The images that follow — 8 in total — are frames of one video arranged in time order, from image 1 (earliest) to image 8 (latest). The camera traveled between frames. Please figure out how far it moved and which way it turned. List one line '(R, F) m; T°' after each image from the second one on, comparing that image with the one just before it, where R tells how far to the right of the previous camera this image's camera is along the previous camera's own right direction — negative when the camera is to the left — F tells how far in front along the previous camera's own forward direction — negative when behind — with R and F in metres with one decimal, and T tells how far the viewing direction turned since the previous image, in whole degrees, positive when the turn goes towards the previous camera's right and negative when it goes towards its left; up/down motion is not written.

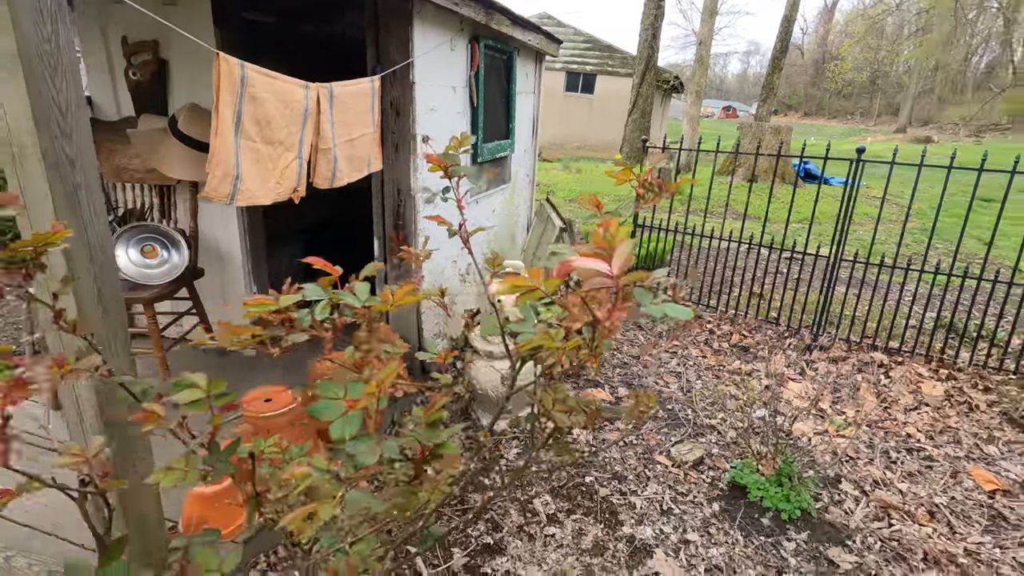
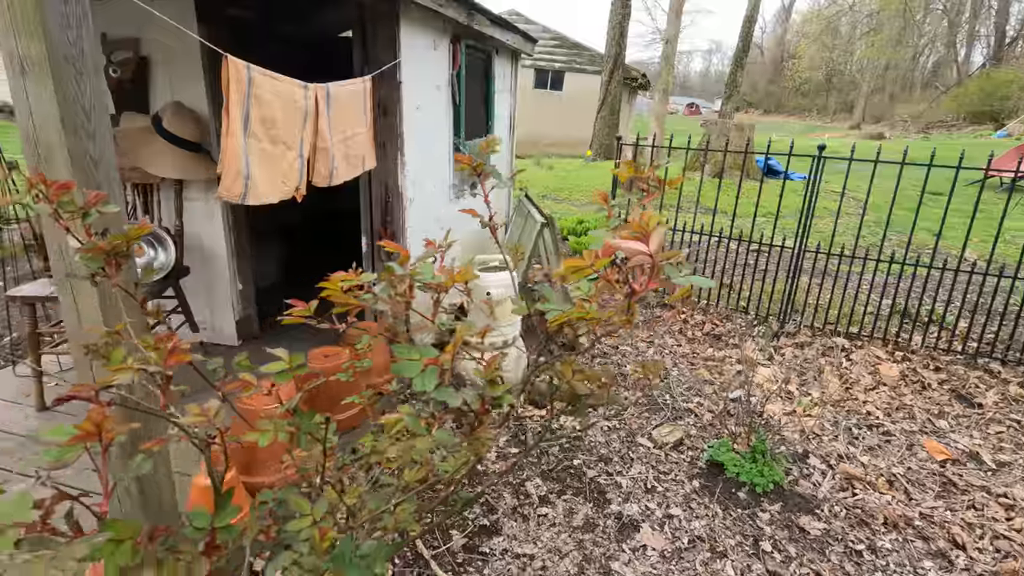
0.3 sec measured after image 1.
(-0.1, -0.1) m; +3°
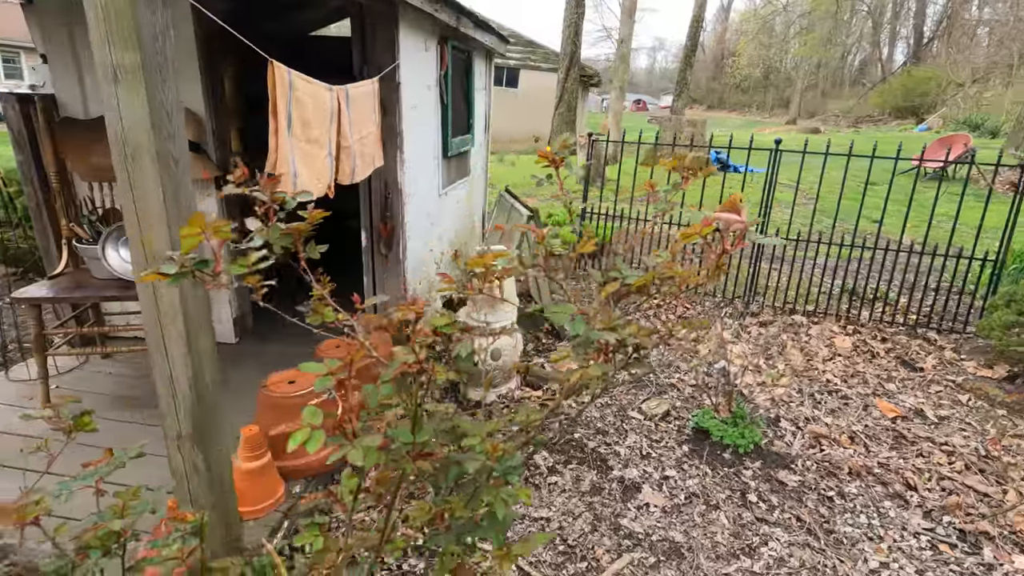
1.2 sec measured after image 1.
(-0.3, -0.2) m; +5°
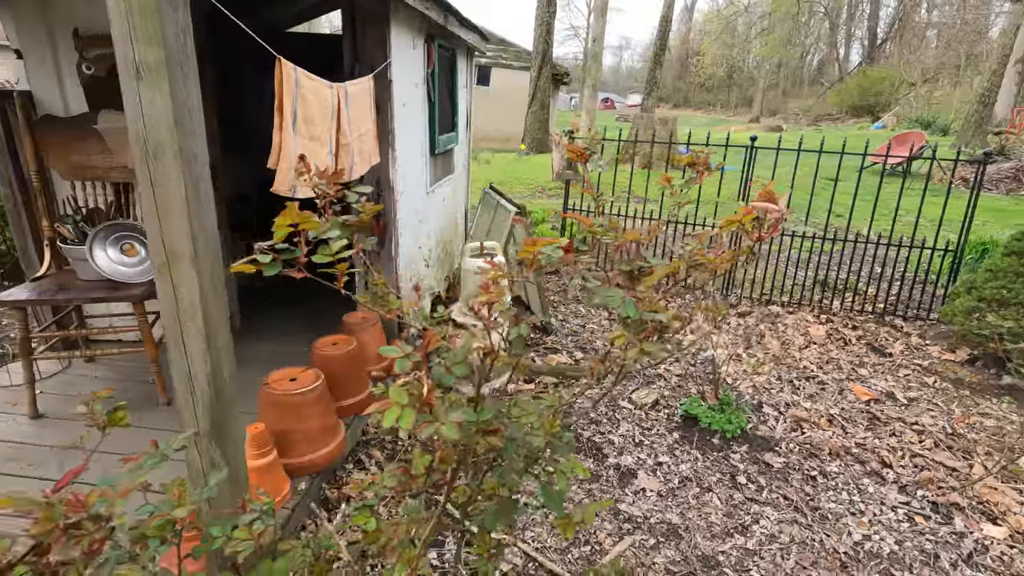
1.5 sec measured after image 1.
(-0.1, -0.1) m; +3°
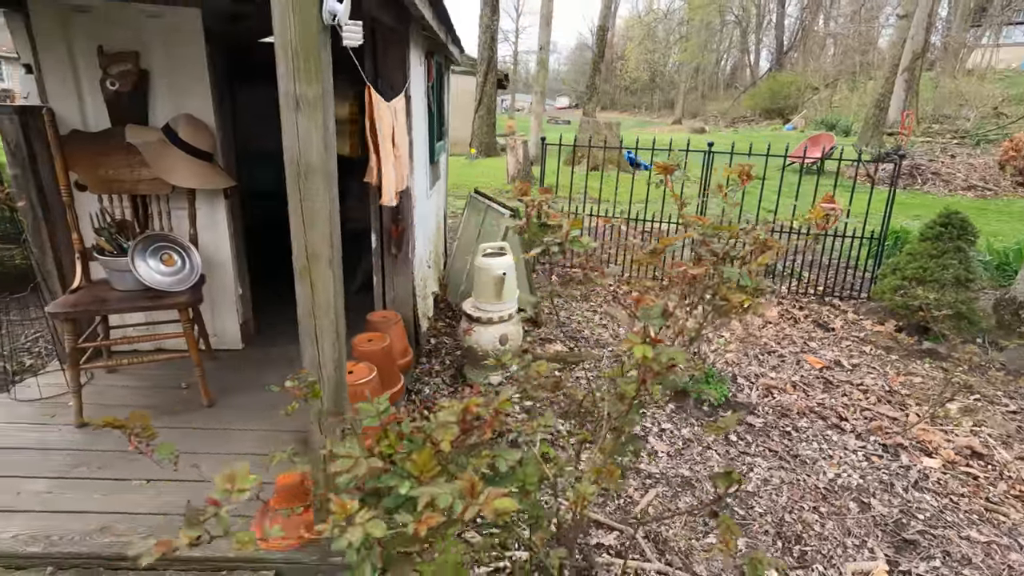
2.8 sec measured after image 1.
(-0.5, -0.3) m; +7°
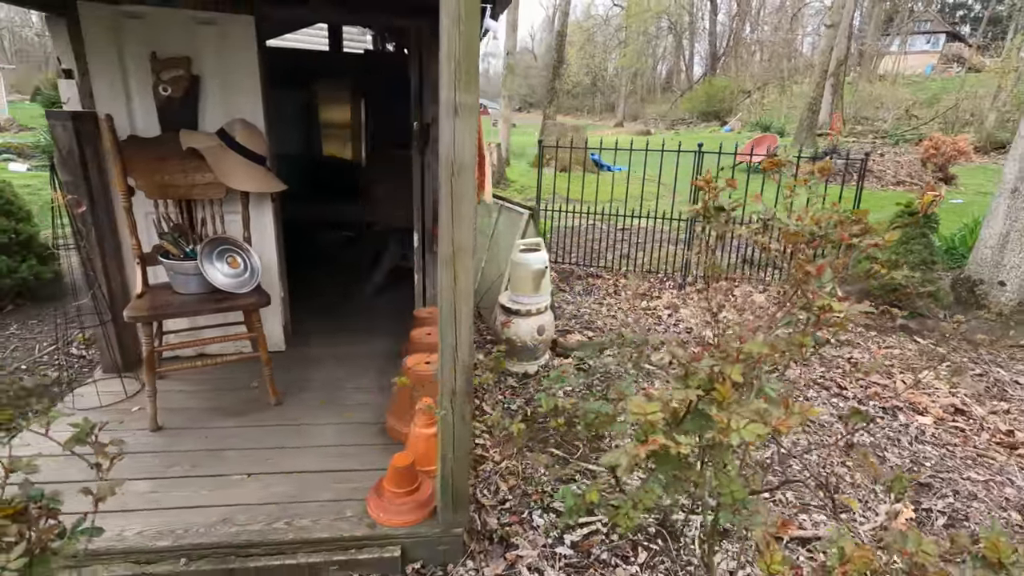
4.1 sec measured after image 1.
(-0.6, -0.2) m; +6°
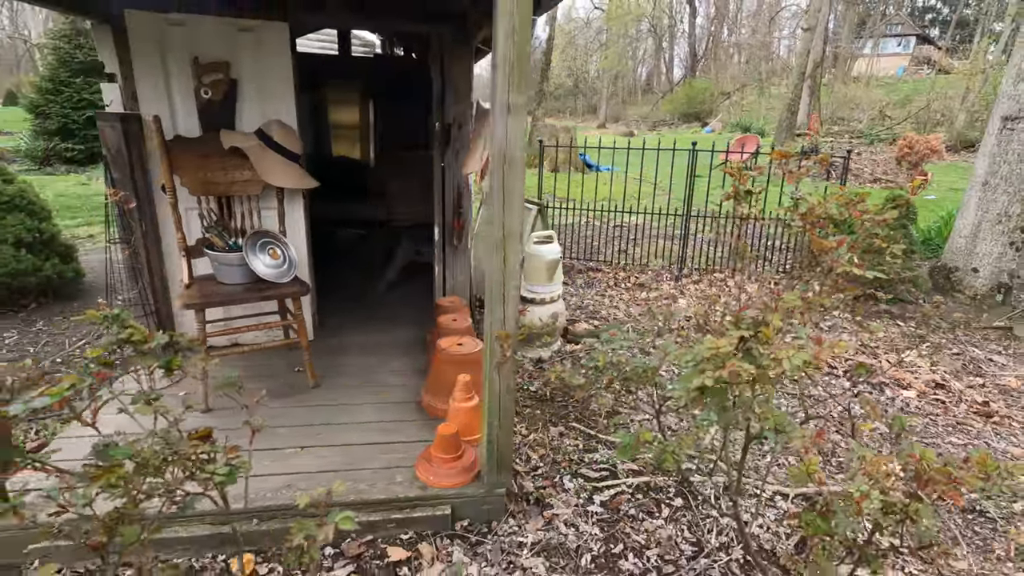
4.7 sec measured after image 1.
(-0.2, -0.2) m; +2°
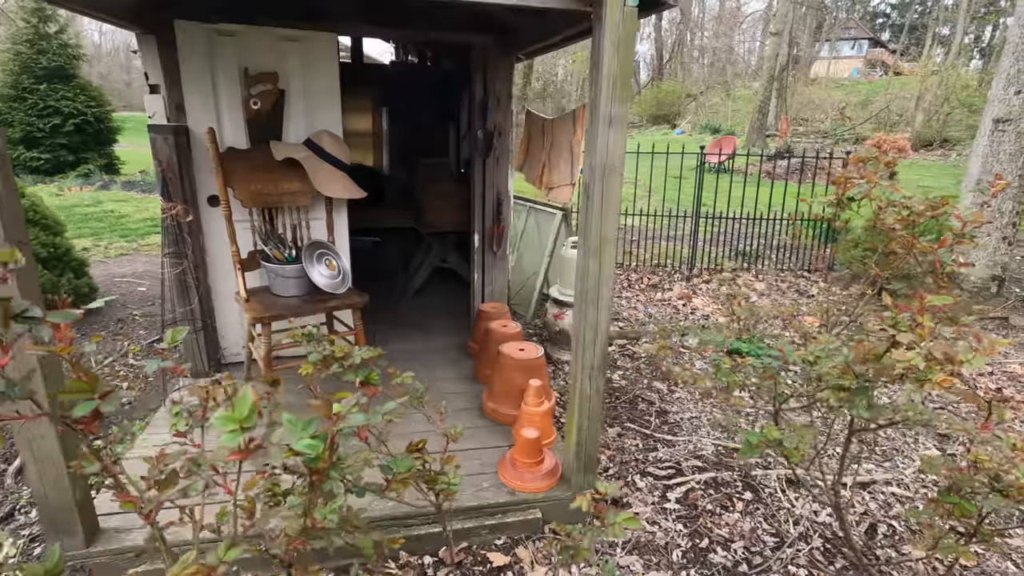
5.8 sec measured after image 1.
(-0.5, 0.0) m; +3°
